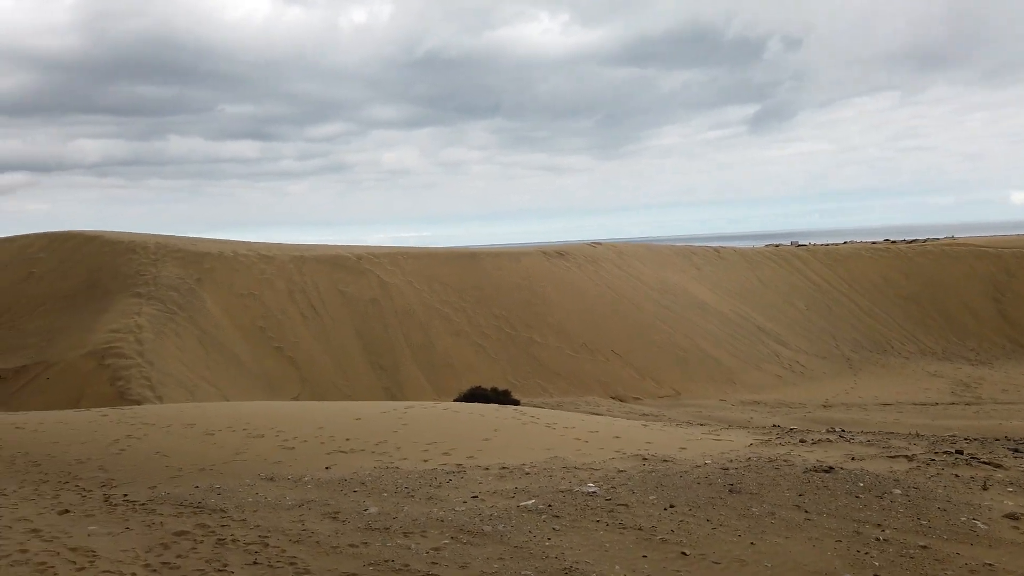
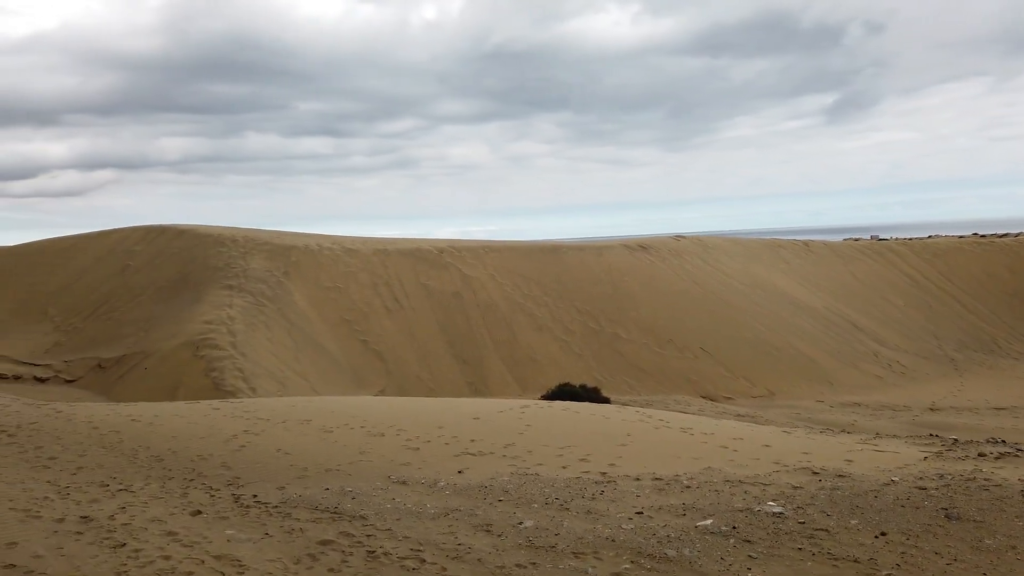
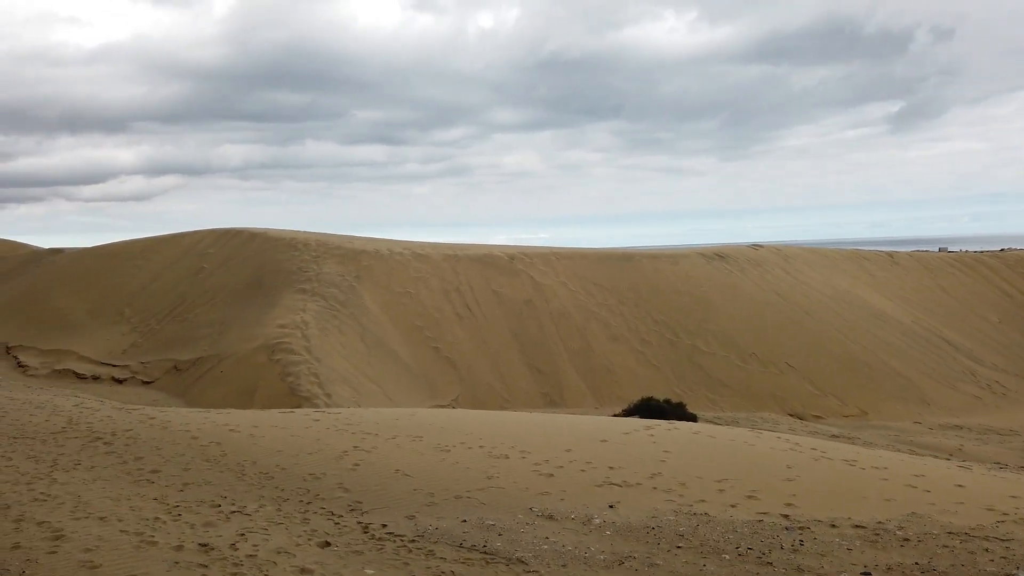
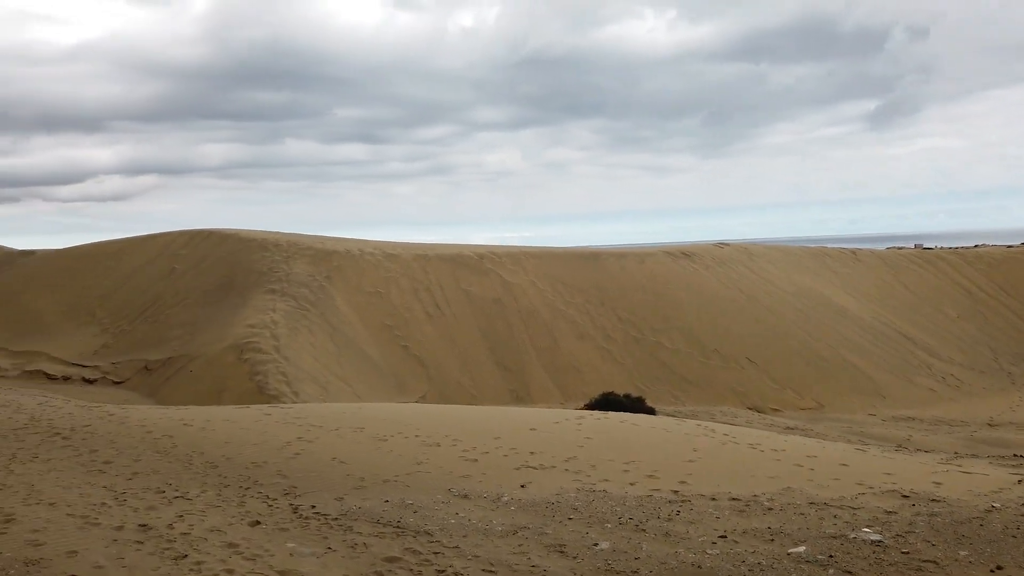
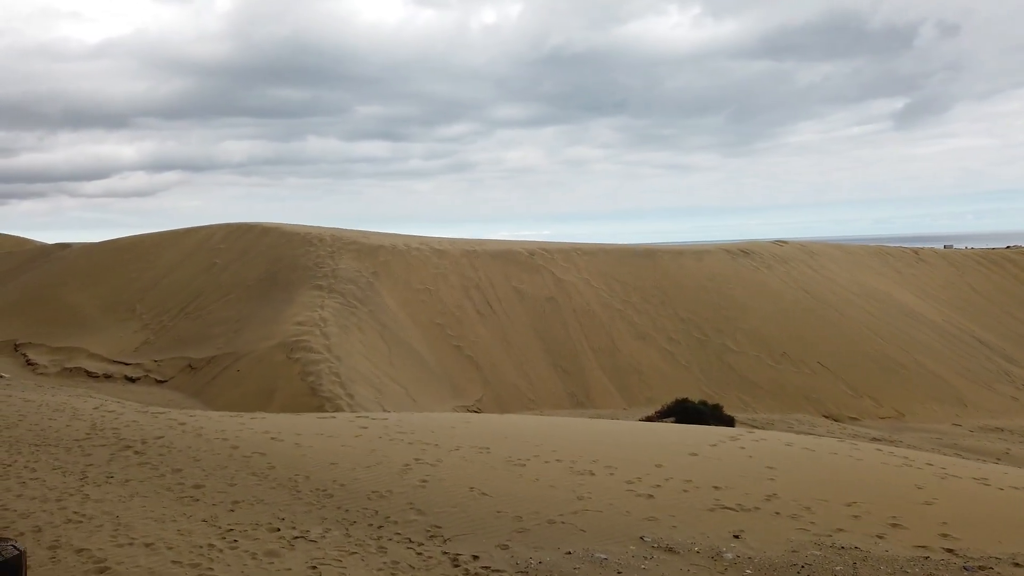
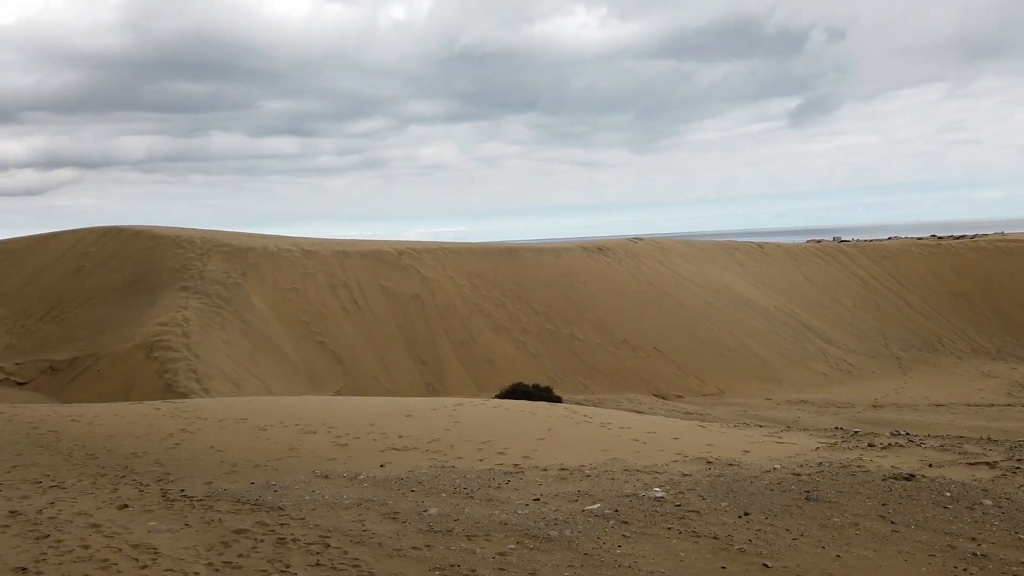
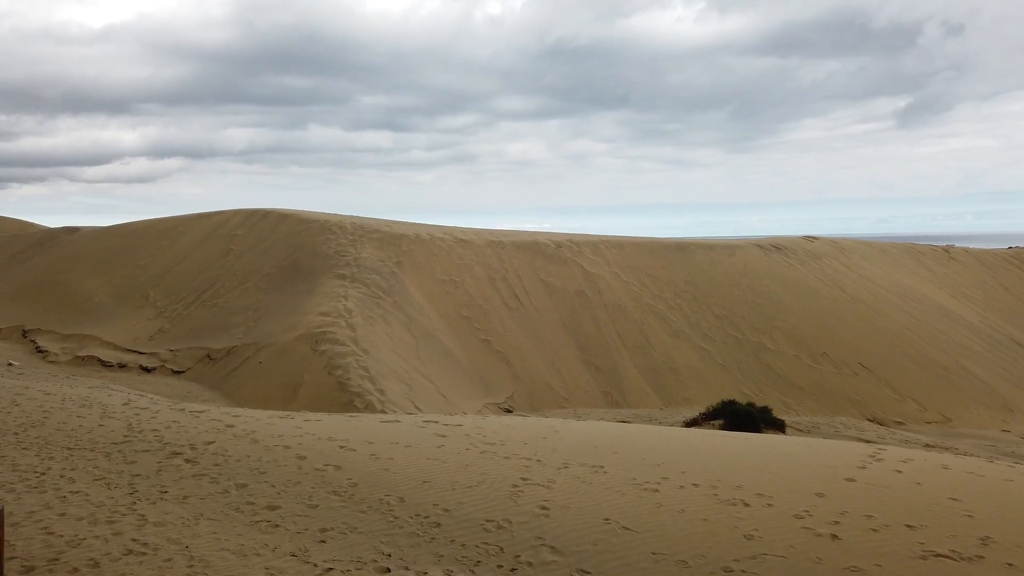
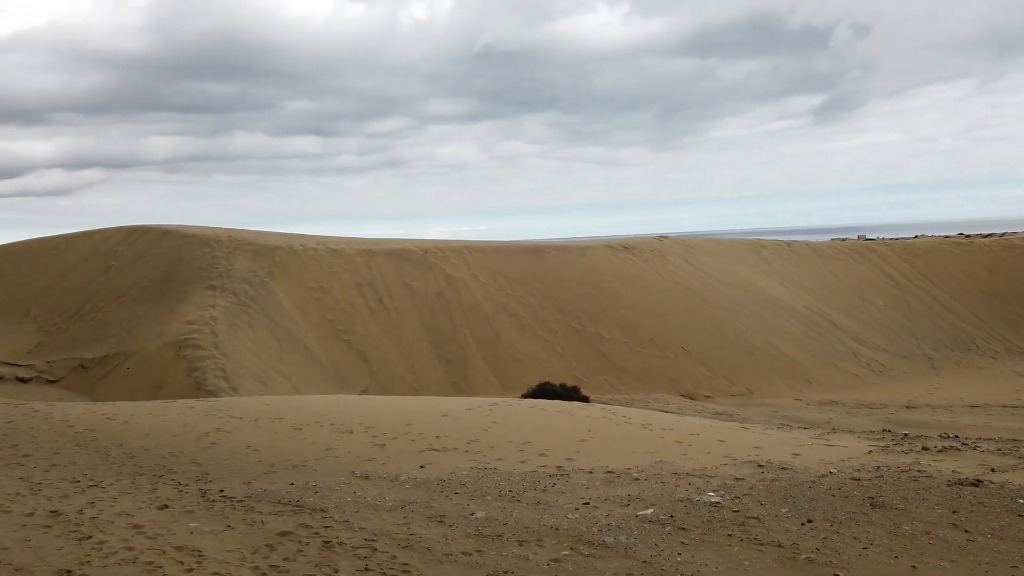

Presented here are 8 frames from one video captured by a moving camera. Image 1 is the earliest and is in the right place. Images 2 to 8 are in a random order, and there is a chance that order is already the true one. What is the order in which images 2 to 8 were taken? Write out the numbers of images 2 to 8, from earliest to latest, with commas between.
6, 8, 2, 4, 3, 5, 7
